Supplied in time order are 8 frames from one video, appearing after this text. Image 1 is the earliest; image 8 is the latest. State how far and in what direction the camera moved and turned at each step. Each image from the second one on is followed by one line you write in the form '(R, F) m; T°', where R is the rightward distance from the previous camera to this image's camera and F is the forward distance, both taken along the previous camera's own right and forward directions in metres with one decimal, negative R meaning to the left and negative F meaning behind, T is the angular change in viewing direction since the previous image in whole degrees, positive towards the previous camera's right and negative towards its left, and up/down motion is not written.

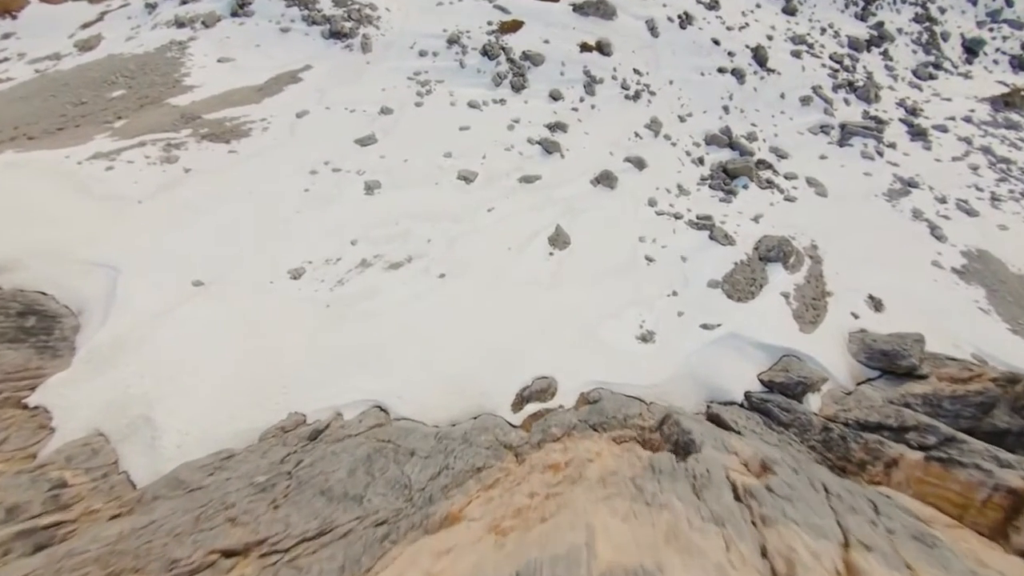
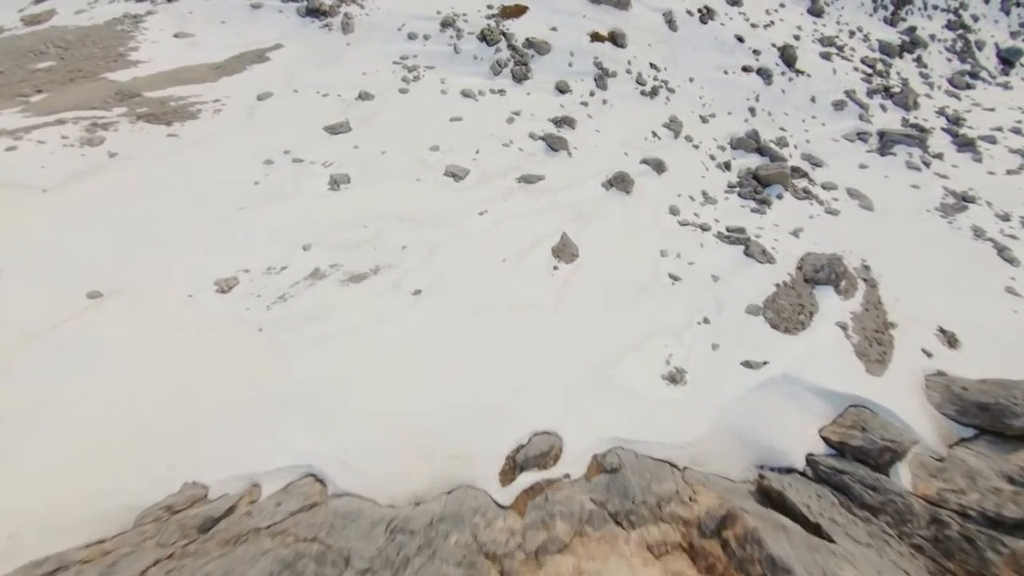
(+0.1, +2.1) m; 0°
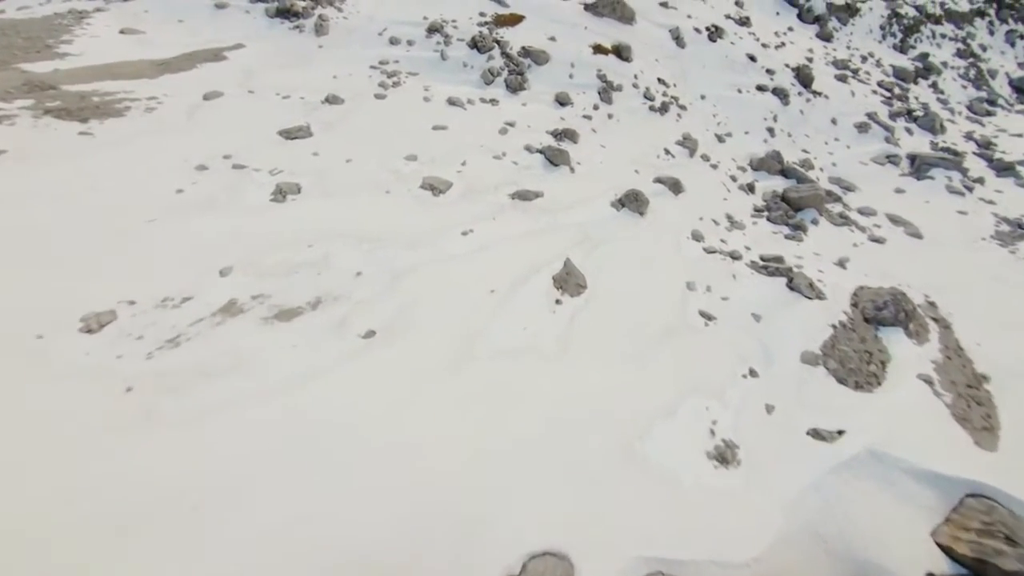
(+0.1, +2.0) m; +1°
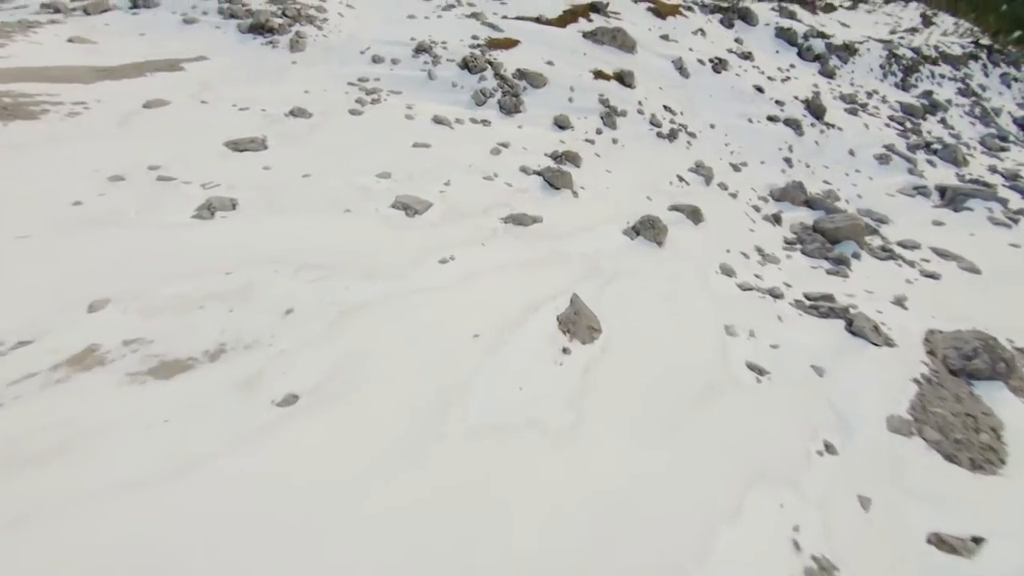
(+0.1, +1.7) m; +1°
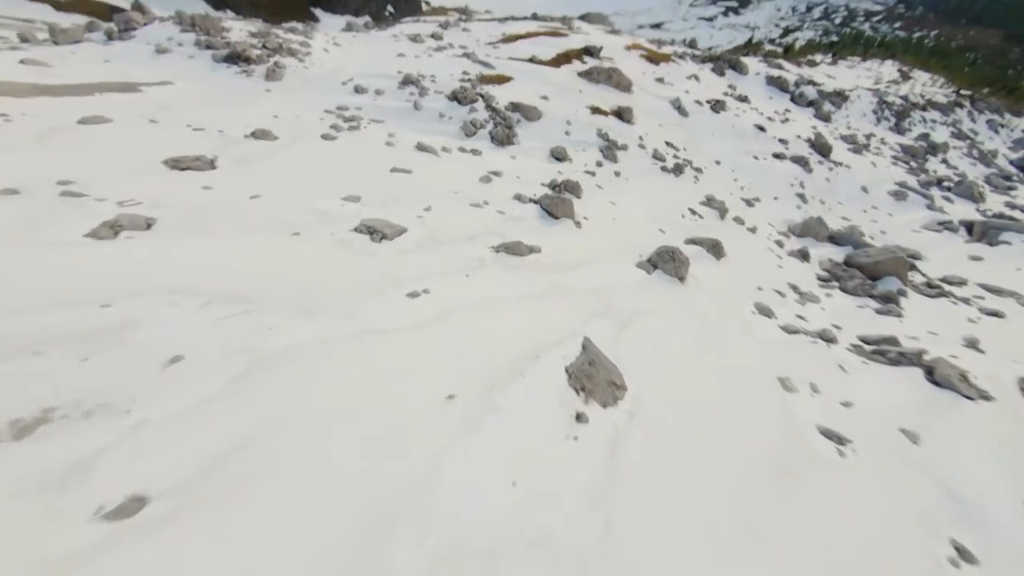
(0.0, +1.3) m; +1°
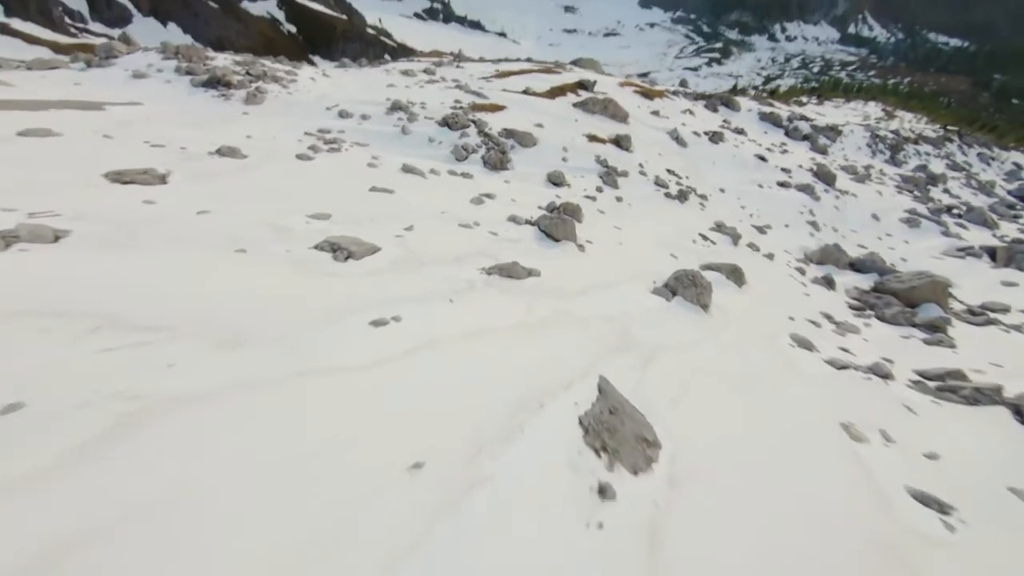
(0.0, +0.9) m; 0°
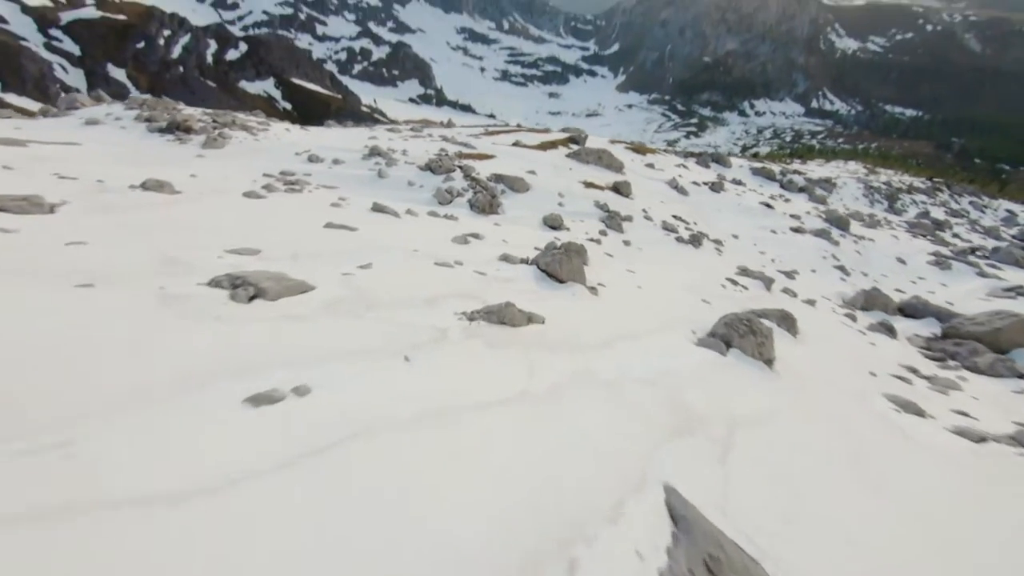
(0.0, +1.4) m; +1°
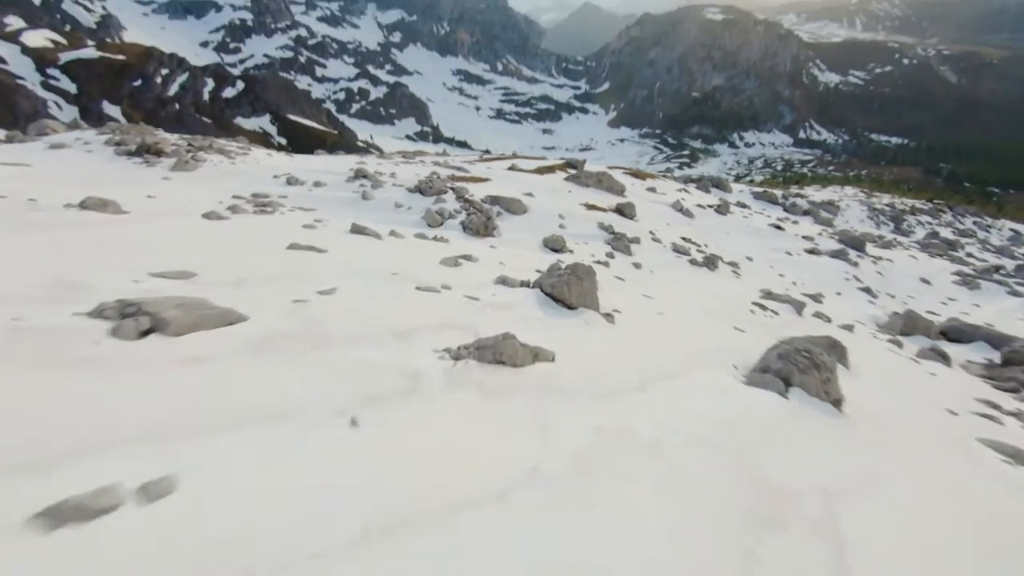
(0.0, +0.8) m; 0°
